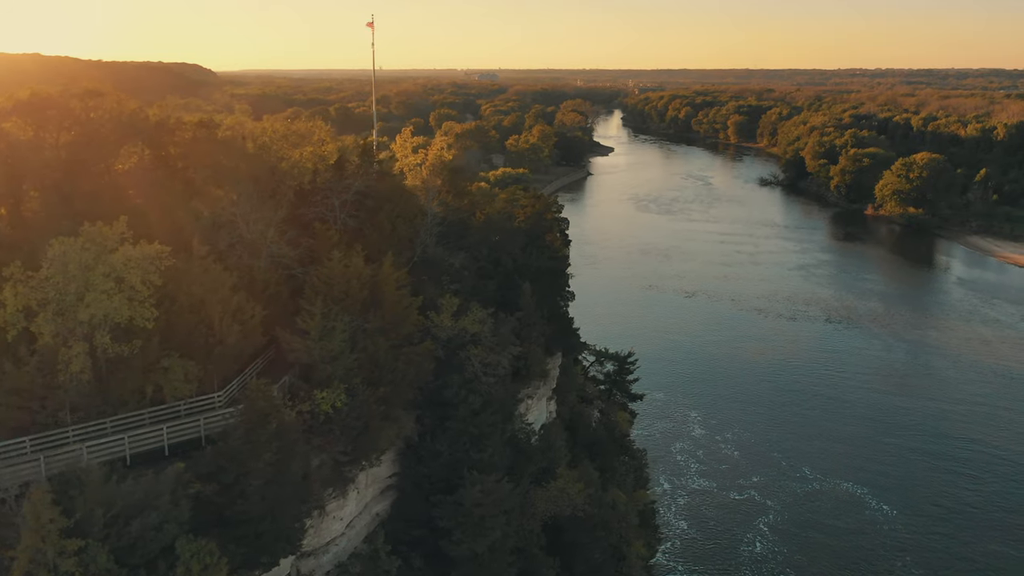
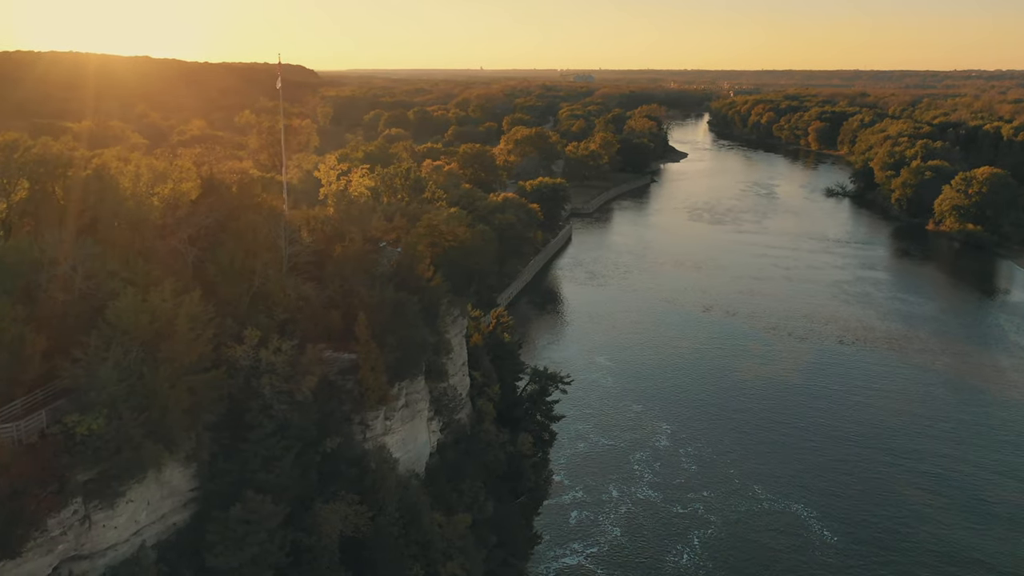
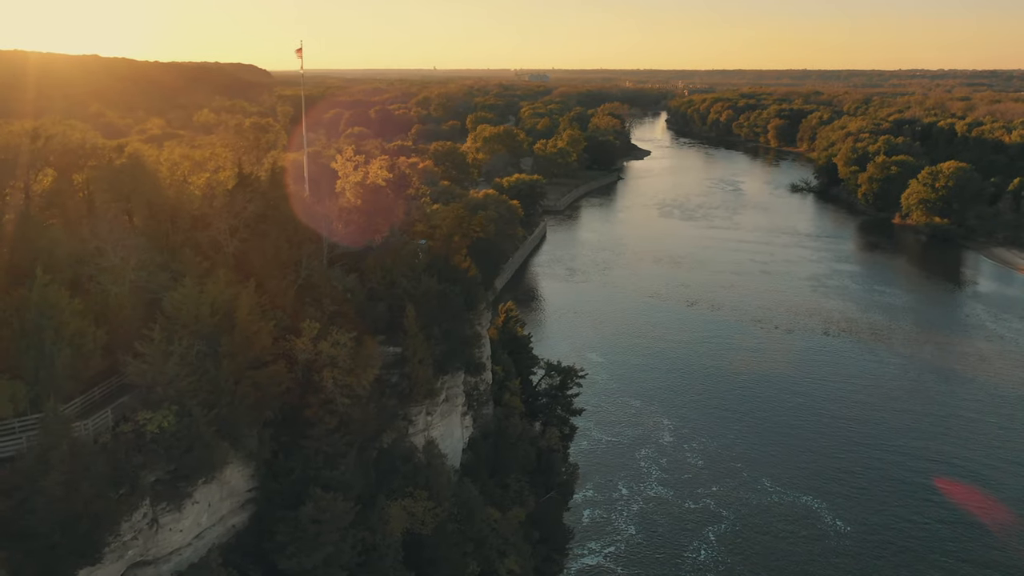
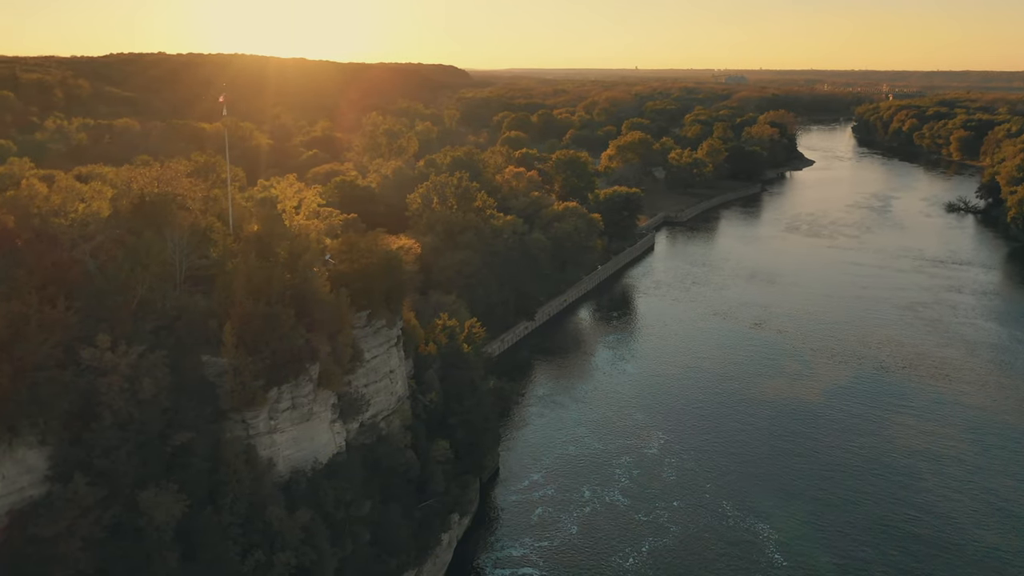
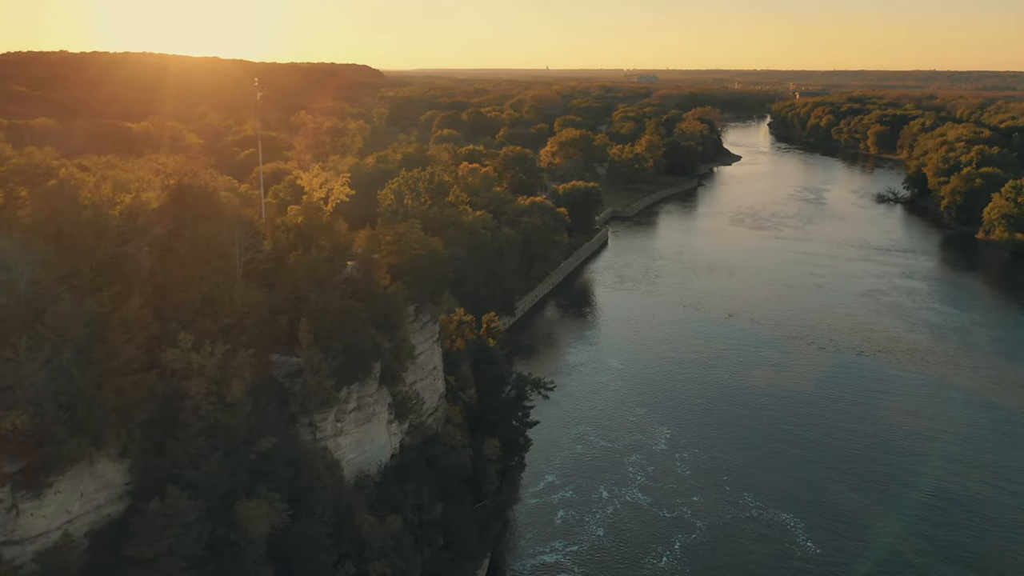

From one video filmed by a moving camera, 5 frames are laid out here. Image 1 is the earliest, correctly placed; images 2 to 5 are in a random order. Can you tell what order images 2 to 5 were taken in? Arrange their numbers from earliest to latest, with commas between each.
3, 2, 5, 4
